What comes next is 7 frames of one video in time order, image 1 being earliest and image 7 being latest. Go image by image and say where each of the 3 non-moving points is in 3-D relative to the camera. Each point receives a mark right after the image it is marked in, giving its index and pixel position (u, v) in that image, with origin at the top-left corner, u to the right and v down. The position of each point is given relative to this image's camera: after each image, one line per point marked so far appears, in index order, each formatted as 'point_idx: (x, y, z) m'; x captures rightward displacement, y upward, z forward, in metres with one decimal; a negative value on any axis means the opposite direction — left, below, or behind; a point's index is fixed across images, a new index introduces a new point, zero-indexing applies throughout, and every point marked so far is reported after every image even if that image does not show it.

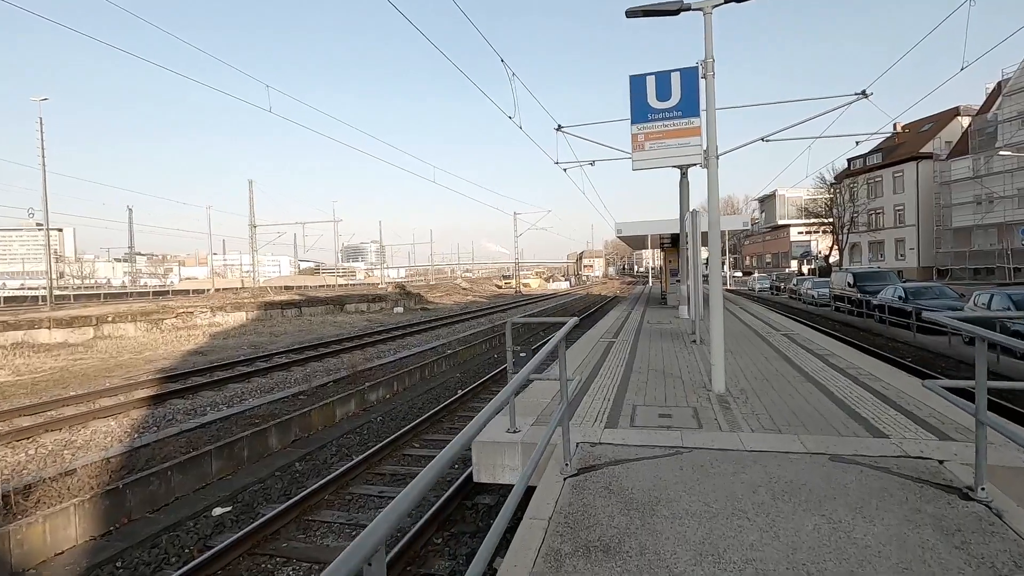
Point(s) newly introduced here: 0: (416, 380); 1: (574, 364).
0: (-2.3, -2.2, +12.8) m
1: (+1.0, -1.3, +8.4) m
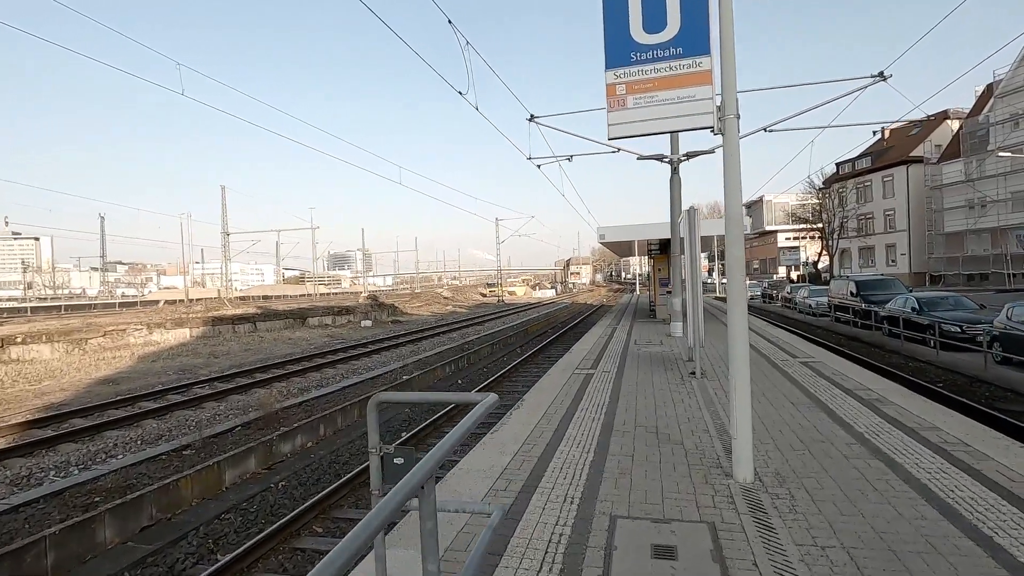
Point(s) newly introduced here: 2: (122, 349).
0: (-3.1, -2.6, +10.4) m
1: (+0.3, -1.5, +6.1) m
2: (-14.0, -2.2, +19.0) m
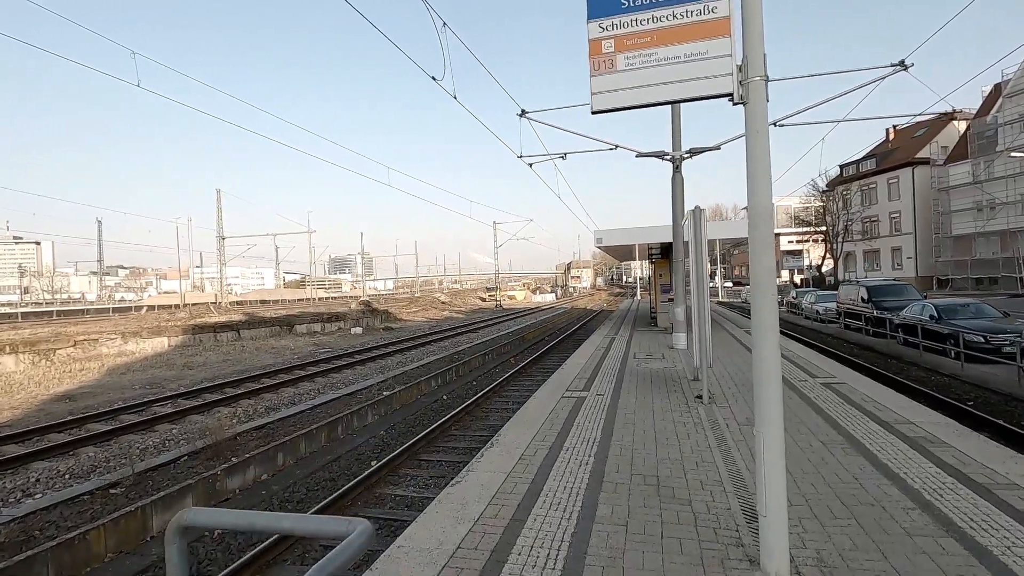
0: (-3.4, -2.8, +9.3) m
1: (0.0, -1.7, +5.1) m
2: (-14.2, -2.4, +18.0) m
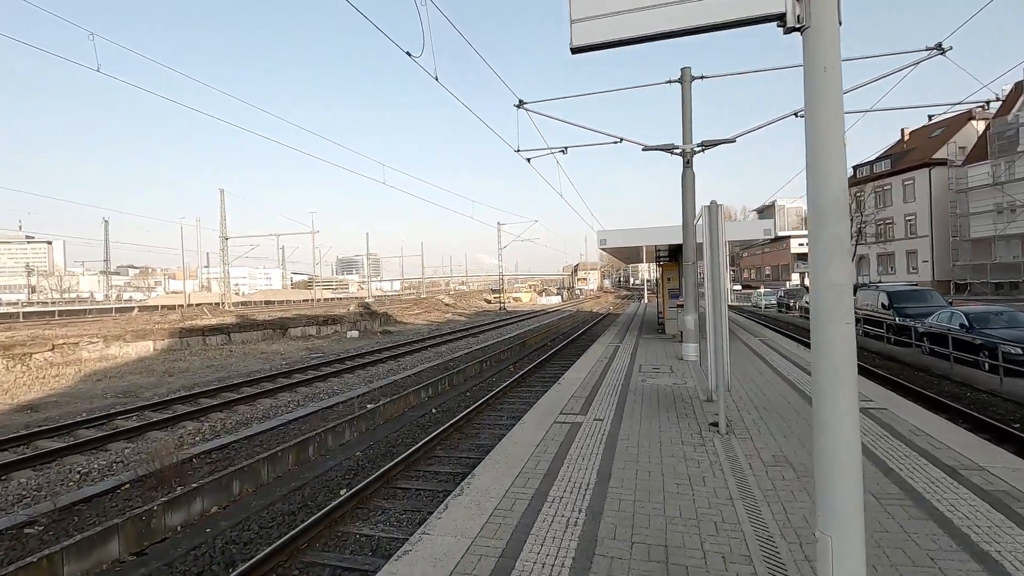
0: (-3.6, -2.8, +8.4) m
1: (-0.3, -1.8, +4.0) m
2: (-14.3, -2.5, +17.2) m
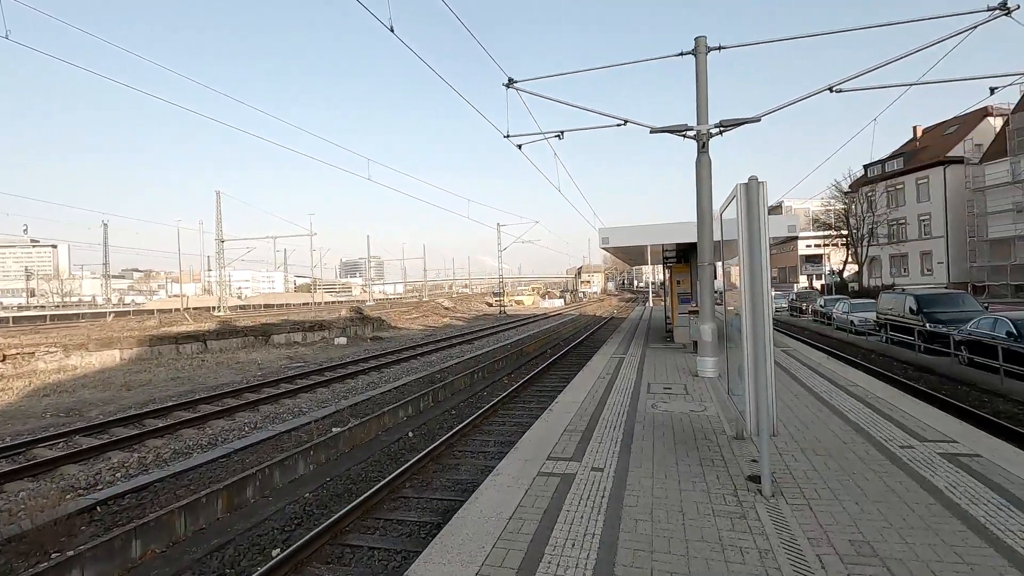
0: (-3.8, -2.9, +6.8) m
1: (-0.5, -1.8, +2.4) m
2: (-14.5, -2.6, +15.6) m
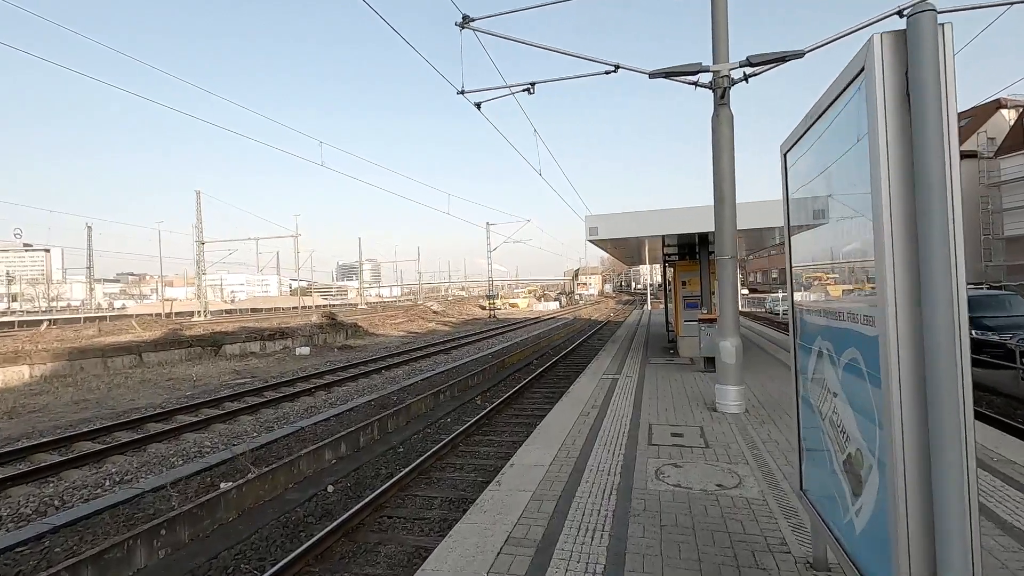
0: (-4.5, -3.0, +4.0) m
1: (-1.2, -1.8, -0.3) m
2: (-15.2, -2.8, +12.9) m
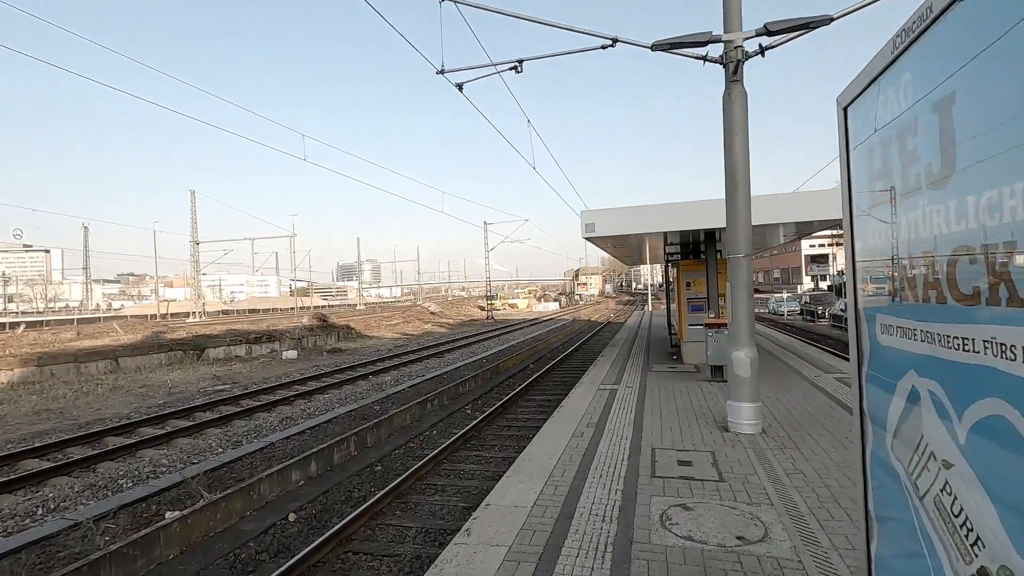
0: (-4.7, -3.0, +3.1) m
1: (-1.4, -1.9, -1.2) m
2: (-15.4, -2.8, +12.0) m
